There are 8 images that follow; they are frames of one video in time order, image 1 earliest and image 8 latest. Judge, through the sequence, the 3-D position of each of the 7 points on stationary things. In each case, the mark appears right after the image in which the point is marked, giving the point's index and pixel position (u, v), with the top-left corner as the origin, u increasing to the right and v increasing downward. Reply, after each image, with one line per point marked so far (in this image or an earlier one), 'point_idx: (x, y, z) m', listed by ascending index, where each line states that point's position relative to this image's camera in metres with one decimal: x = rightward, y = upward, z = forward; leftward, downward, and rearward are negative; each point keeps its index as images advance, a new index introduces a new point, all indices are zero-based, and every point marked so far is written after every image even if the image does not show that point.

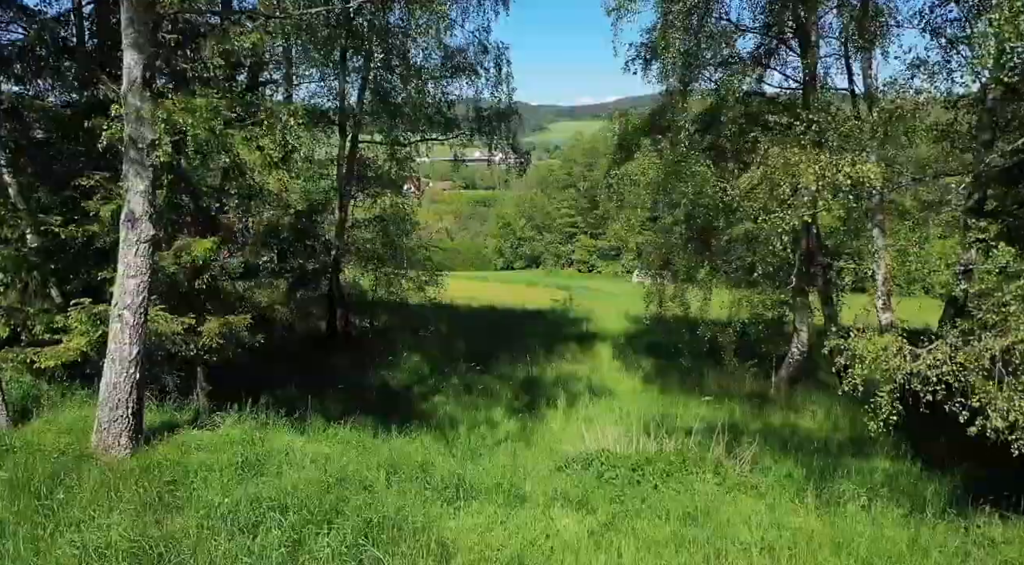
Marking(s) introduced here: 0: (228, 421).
0: (-2.5, -1.2, +6.1) m
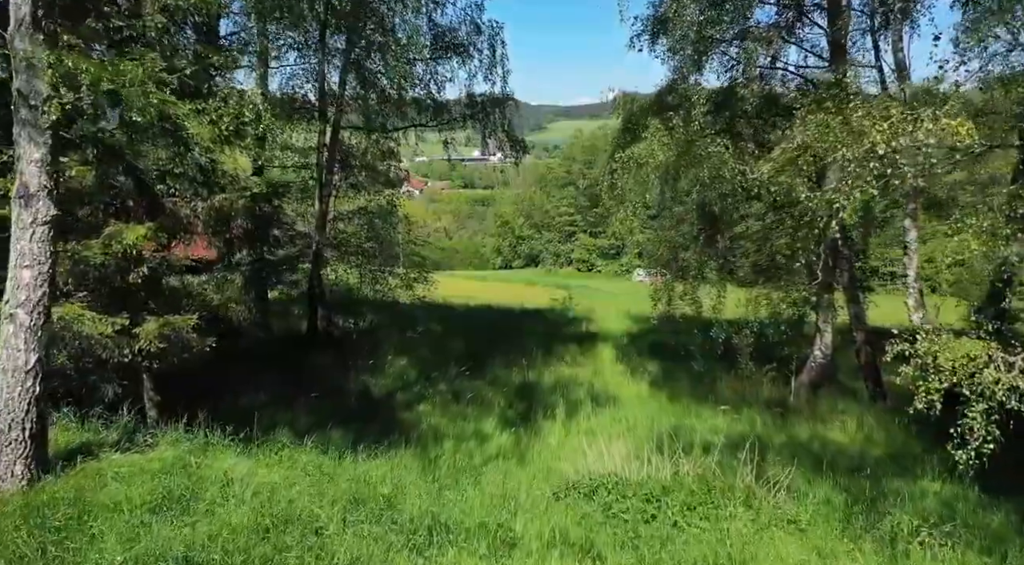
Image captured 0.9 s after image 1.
0: (-2.6, -1.2, +5.1) m
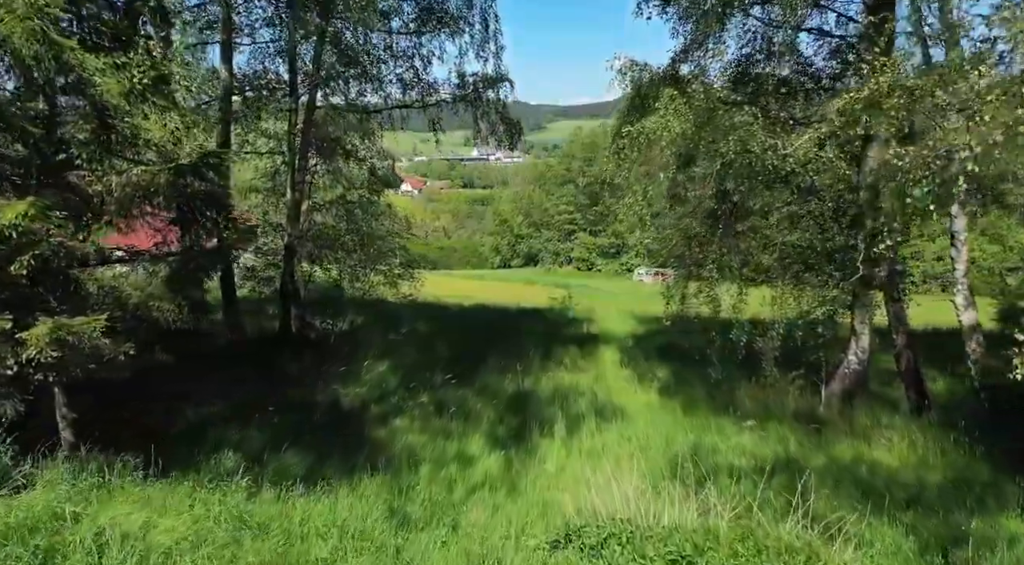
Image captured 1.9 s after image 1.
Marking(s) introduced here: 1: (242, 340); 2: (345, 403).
0: (-2.7, -1.1, +3.9) m
1: (-4.6, -1.0, +11.7) m
2: (-2.0, -1.5, +8.3) m
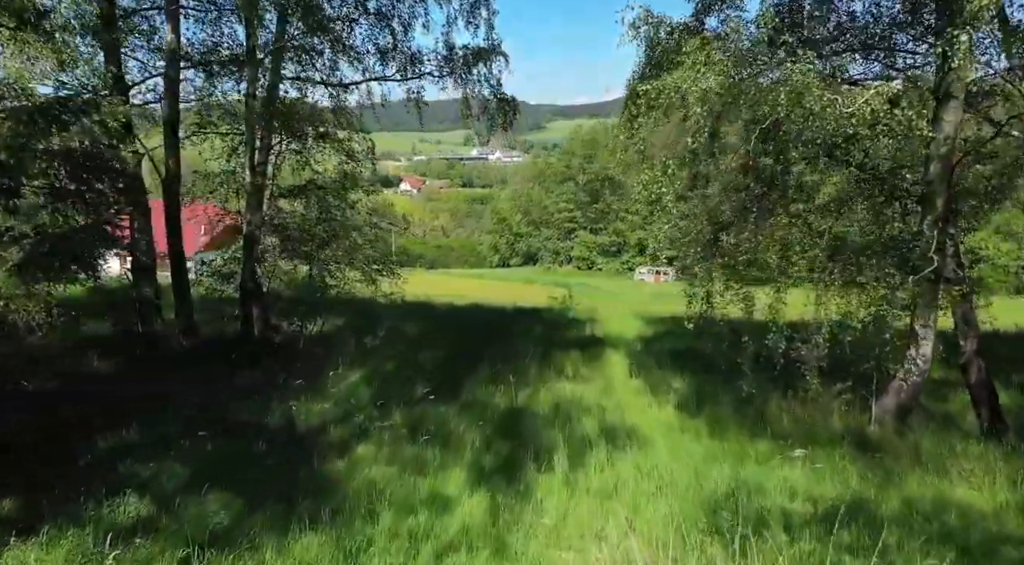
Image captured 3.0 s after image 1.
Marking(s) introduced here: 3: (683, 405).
0: (-2.8, -1.1, +2.4) m
1: (-4.7, -0.9, +10.2) m
2: (-2.1, -1.4, +6.8) m
3: (+2.0, -1.4, +8.0) m
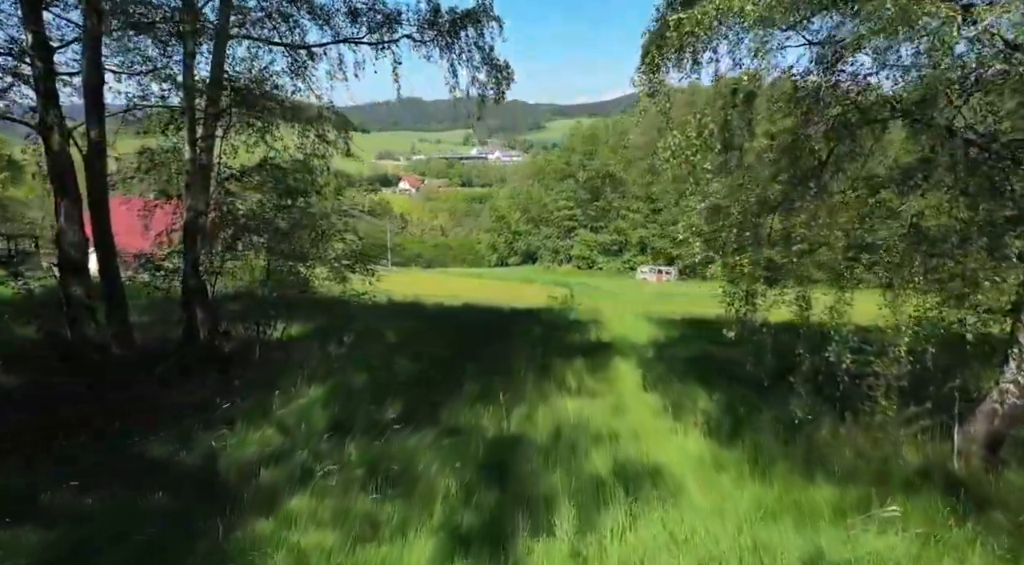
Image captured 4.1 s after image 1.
0: (-2.9, -1.1, +0.9) m
1: (-4.8, -0.9, +8.6) m
2: (-2.2, -1.4, +5.2) m
3: (+1.9, -1.4, +6.4) m
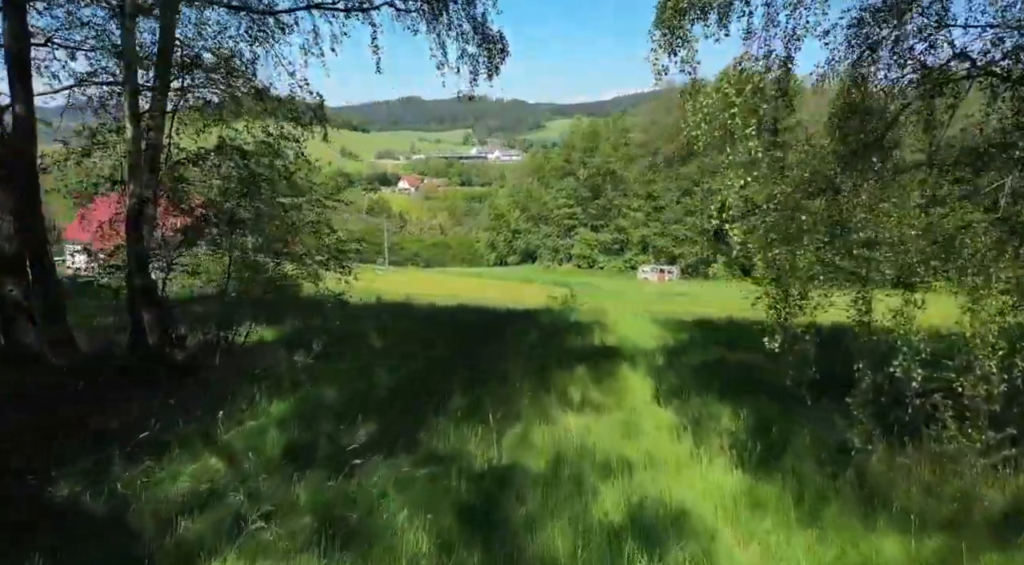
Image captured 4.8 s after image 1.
0: (-3.0, -1.1, -0.2) m
1: (-4.9, -0.9, +7.6) m
2: (-2.3, -1.4, +4.2) m
3: (+1.9, -1.4, +5.4) m
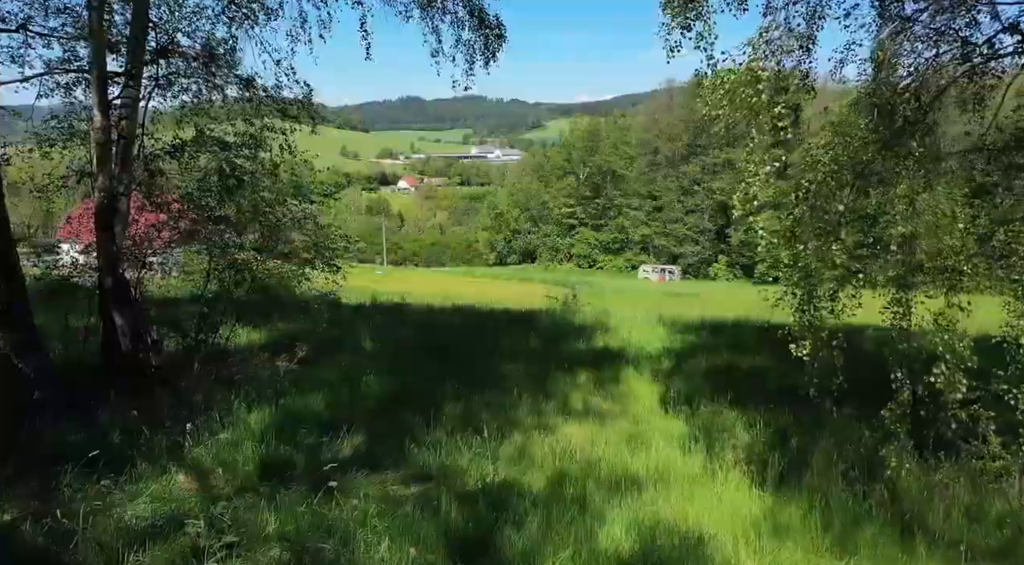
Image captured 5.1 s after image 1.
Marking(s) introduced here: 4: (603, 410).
0: (-3.0, -1.1, -0.7) m
1: (-4.9, -0.9, +7.1) m
2: (-2.3, -1.4, +3.7) m
3: (+1.8, -1.4, +4.9) m
4: (+0.9, -1.3, +7.0) m
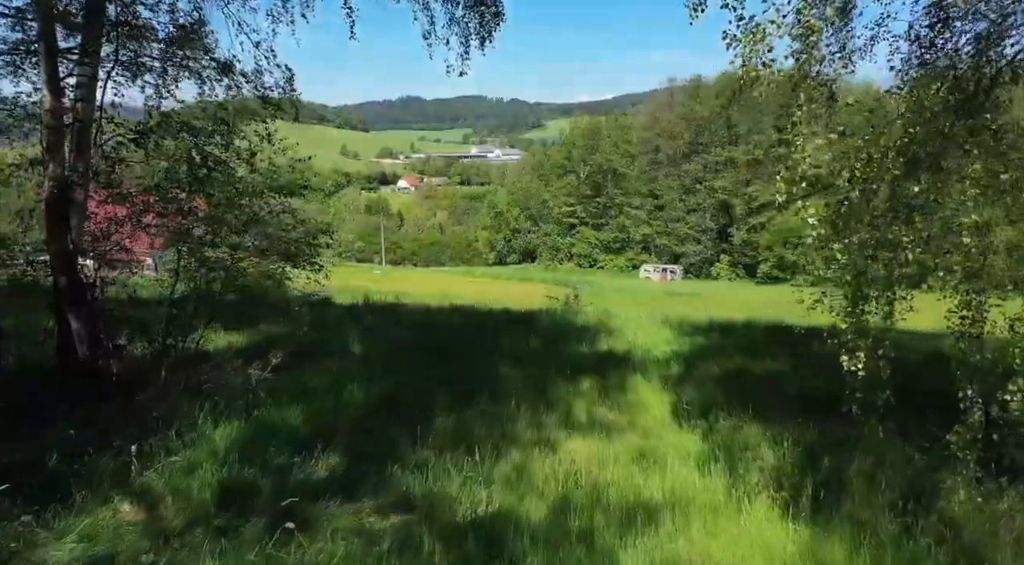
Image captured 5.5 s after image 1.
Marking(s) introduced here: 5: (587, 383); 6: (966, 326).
0: (-3.0, -1.1, -1.3) m
1: (-4.9, -0.9, +6.4) m
2: (-2.3, -1.4, +3.0) m
3: (+1.8, -1.4, +4.2) m
4: (+0.9, -1.3, +6.4) m
5: (+0.8, -1.1, +7.5) m
6: (+2.5, -0.2, +3.9) m
